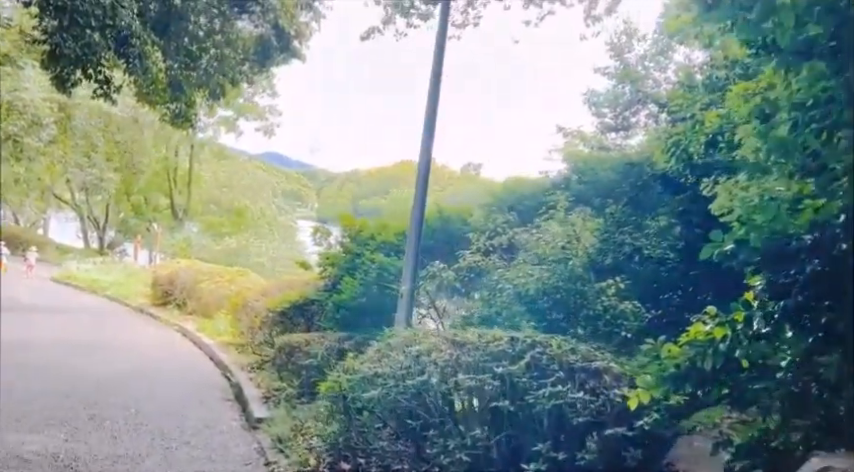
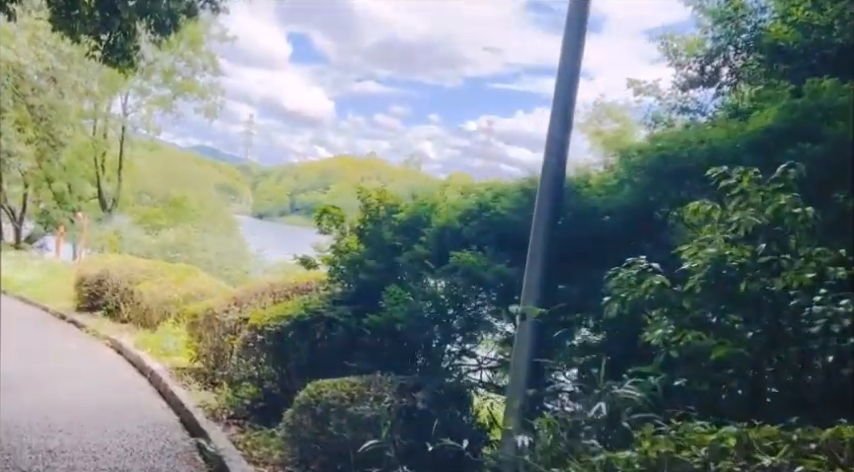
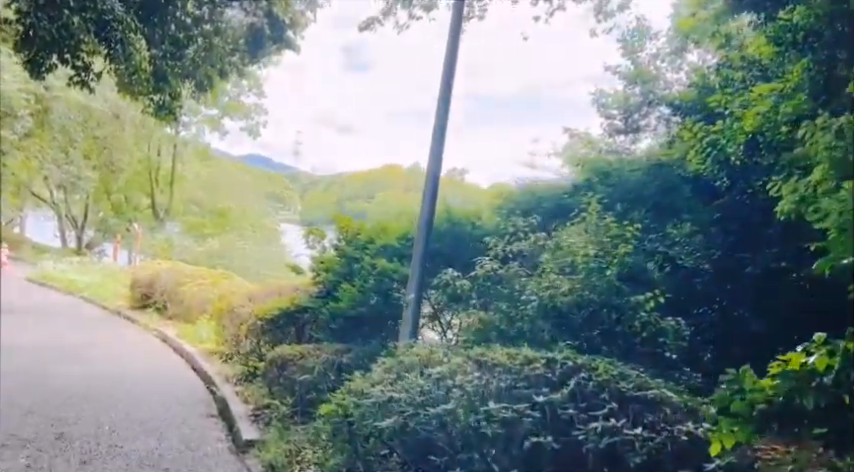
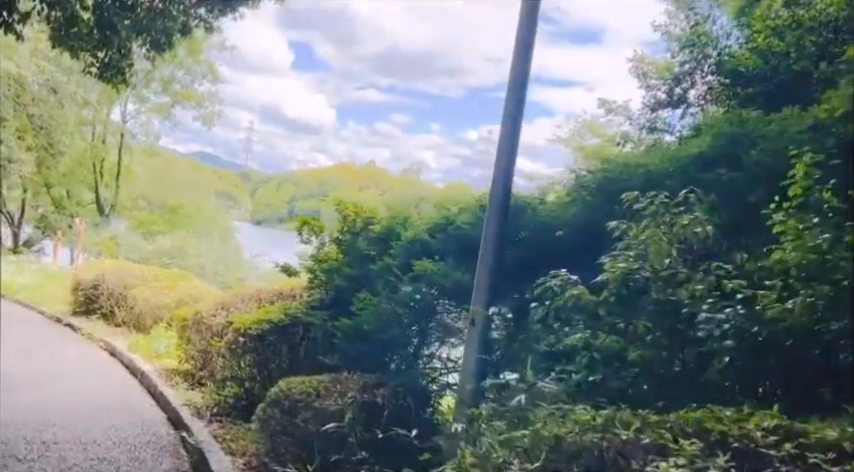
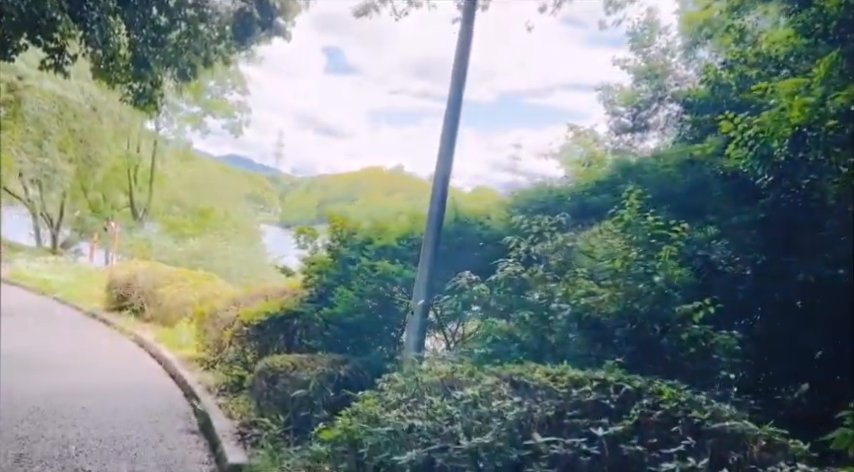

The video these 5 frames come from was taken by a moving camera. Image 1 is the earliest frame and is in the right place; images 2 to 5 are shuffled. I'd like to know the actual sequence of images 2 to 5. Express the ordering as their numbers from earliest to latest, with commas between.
3, 5, 4, 2
